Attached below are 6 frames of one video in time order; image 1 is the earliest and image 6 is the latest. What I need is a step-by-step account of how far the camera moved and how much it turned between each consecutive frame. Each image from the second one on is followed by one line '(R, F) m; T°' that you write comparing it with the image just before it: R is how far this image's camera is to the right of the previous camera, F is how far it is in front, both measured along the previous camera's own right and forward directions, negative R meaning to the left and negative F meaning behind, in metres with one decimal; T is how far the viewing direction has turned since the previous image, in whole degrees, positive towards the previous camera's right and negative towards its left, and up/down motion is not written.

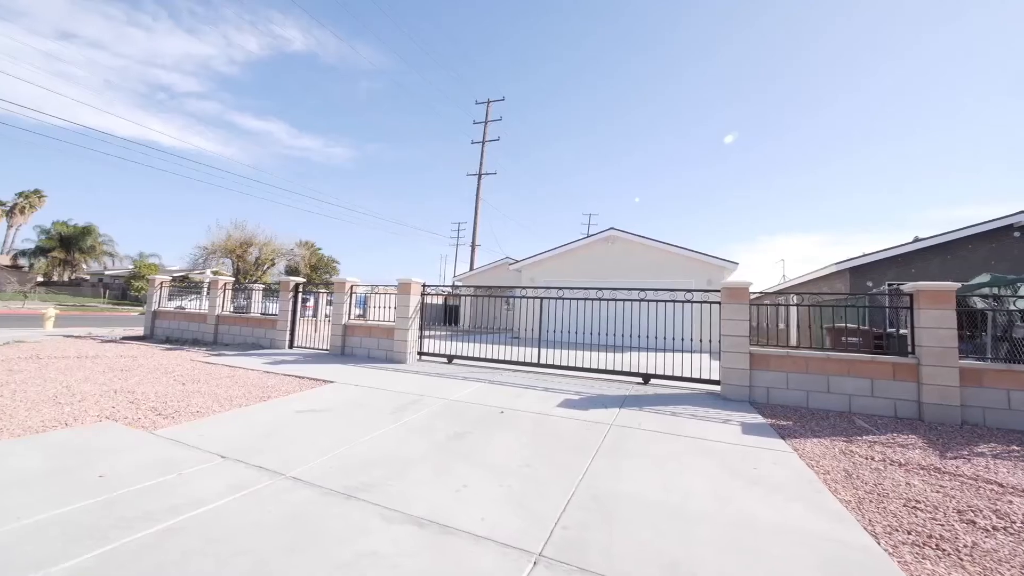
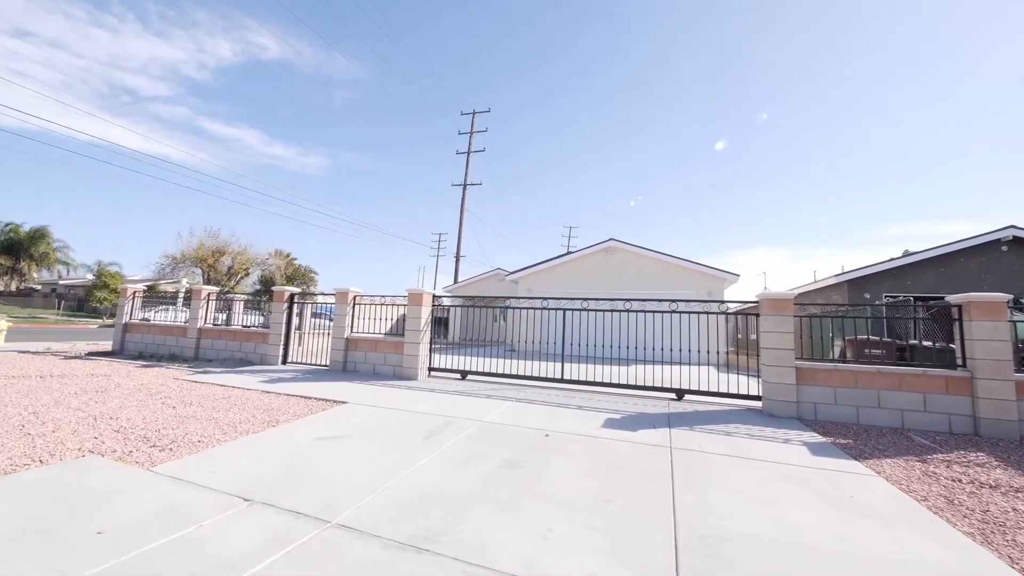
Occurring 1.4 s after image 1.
(-0.8, +0.5) m; +3°
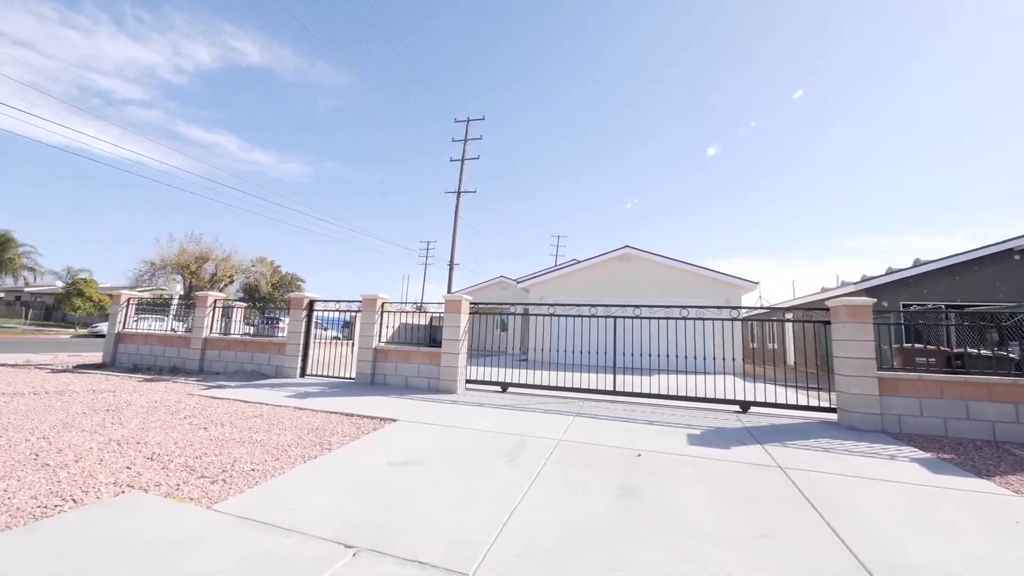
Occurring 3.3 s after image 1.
(-1.1, +0.5) m; +3°
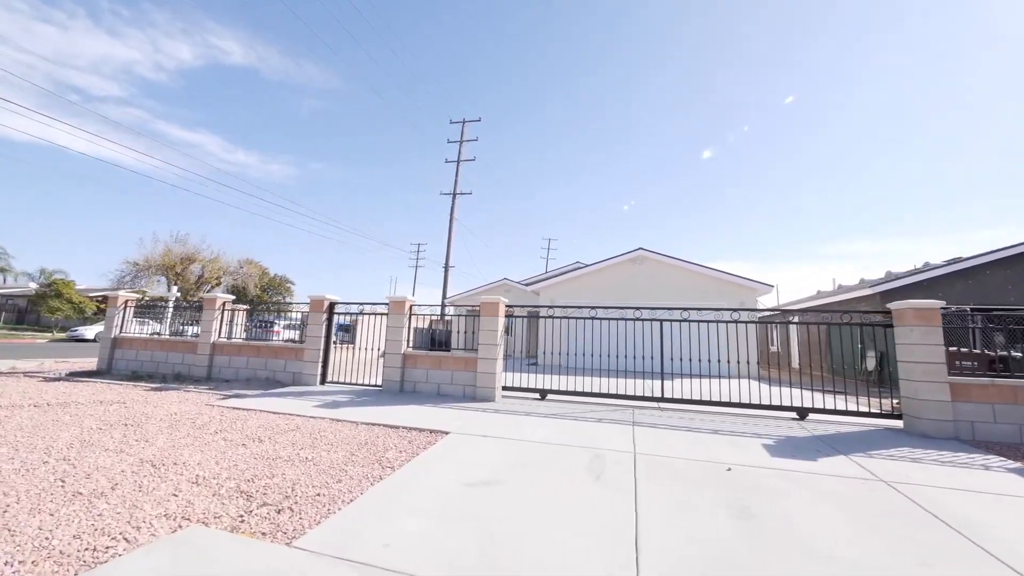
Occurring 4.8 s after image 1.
(-0.9, +0.4) m; +2°
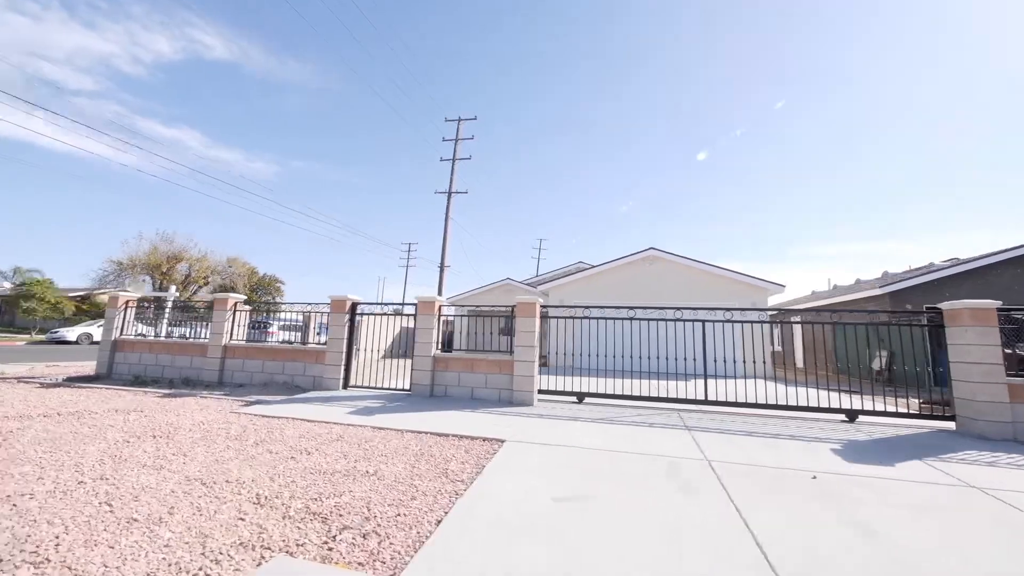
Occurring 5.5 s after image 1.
(-0.8, +0.3) m; +2°
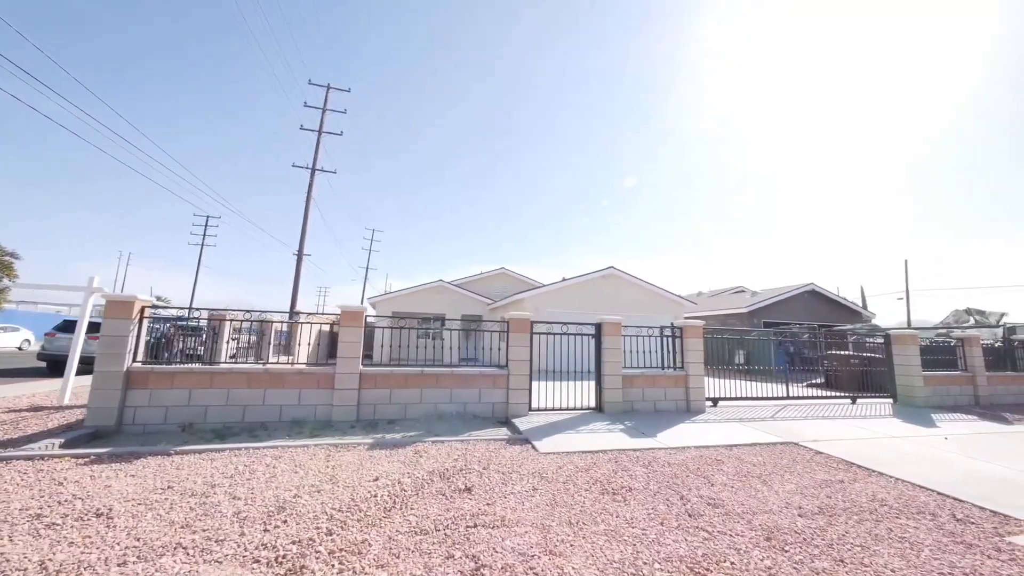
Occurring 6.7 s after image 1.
(-6.5, +1.4) m; +29°
